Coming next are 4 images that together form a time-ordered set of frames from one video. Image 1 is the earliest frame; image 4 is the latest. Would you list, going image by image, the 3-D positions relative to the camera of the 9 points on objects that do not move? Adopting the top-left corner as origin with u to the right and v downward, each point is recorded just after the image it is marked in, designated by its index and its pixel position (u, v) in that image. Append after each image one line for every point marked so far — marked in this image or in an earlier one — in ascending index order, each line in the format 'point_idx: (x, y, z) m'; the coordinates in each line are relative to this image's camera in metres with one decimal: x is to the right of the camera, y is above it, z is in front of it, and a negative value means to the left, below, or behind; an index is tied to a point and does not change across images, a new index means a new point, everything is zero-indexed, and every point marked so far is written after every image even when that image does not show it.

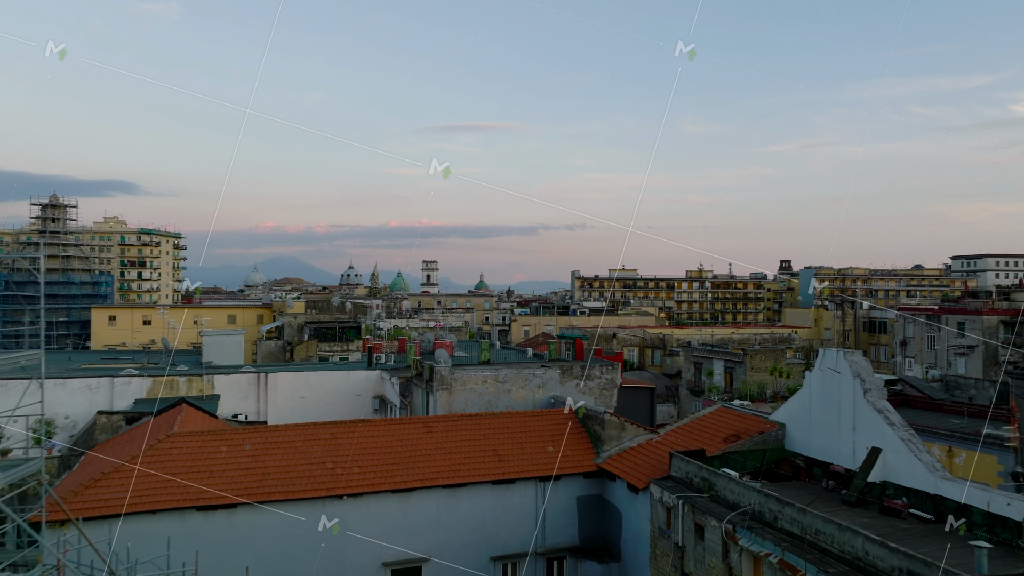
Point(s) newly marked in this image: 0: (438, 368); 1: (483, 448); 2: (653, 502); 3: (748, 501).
0: (-1.6, -1.8, +16.3) m
1: (-0.6, -3.1, +14.3) m
2: (+2.4, -3.6, +12.5) m
3: (+3.4, -3.1, +10.7) m
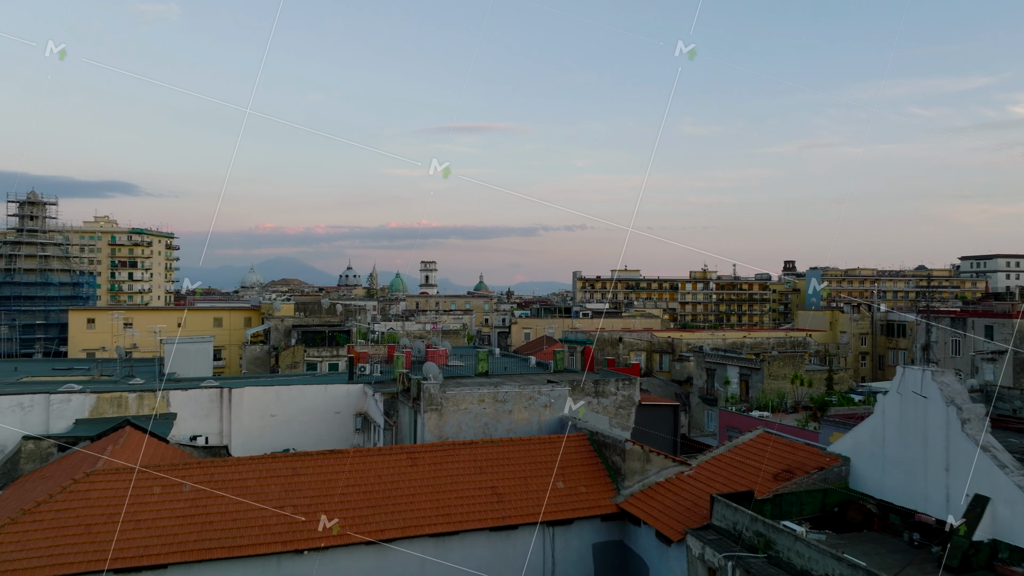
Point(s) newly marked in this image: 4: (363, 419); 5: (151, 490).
0: (-1.6, -1.8, +13.8) m
1: (-0.5, -3.2, +11.8) m
2: (+2.4, -3.7, +10.0) m
3: (+3.5, -3.1, +8.2) m
4: (-3.6, -3.1, +17.6) m
5: (-5.2, -2.9, +10.6) m
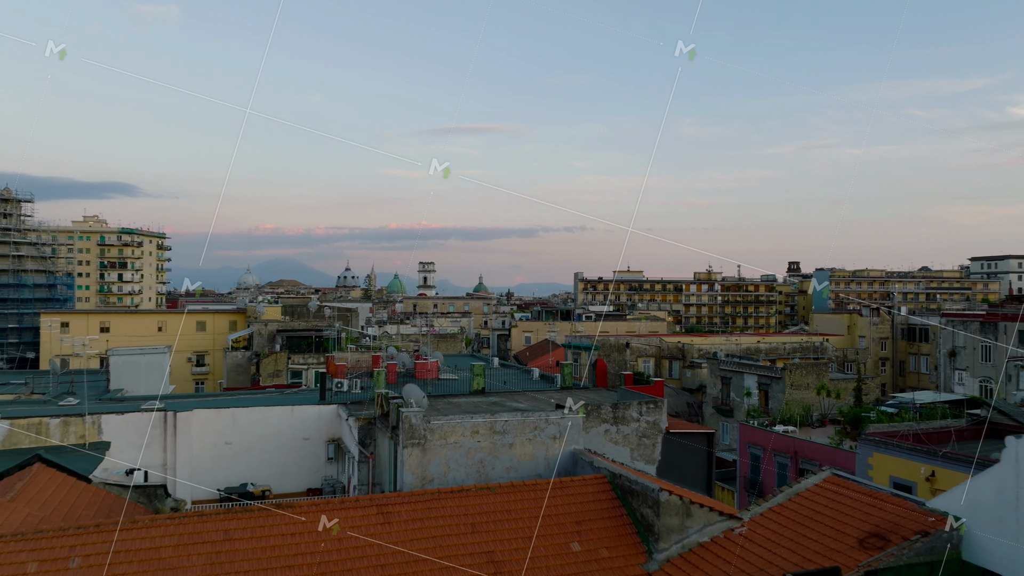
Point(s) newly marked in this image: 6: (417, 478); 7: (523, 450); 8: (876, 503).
0: (-1.6, -1.9, +11.0) m
1: (-0.5, -3.2, +9.1) m
2: (+2.5, -3.7, +7.3) m
3: (+3.5, -3.2, +5.5) m
4: (-3.6, -3.2, +14.9) m
5: (-5.2, -3.0, +7.8) m
6: (-1.4, -2.8, +10.9) m
7: (+0.2, -2.5, +11.5) m
8: (+4.5, -2.6, +9.1) m
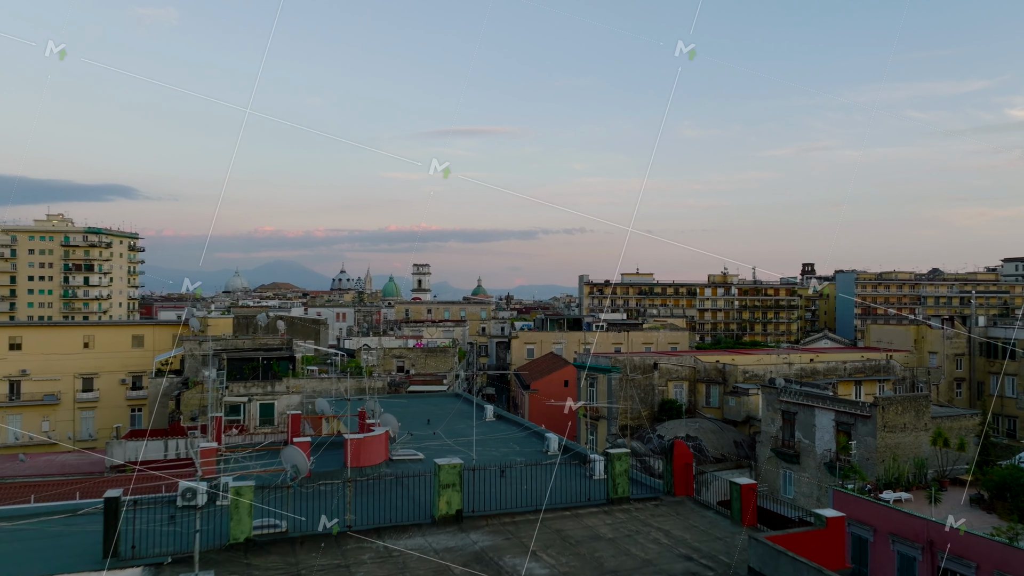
0: (-1.5, -2.2, +3.0) m
1: (-0.5, -3.5, +1.1) m
2: (+2.5, -4.0, -0.8) m
3: (+3.6, -3.4, -2.6) m
4: (-3.5, -3.5, +6.8) m
5: (-5.1, -3.2, -0.2) m
6: (-1.4, -3.1, +2.9) m
7: (+0.2, -2.8, +3.5) m
8: (+4.6, -2.9, +1.0) m
